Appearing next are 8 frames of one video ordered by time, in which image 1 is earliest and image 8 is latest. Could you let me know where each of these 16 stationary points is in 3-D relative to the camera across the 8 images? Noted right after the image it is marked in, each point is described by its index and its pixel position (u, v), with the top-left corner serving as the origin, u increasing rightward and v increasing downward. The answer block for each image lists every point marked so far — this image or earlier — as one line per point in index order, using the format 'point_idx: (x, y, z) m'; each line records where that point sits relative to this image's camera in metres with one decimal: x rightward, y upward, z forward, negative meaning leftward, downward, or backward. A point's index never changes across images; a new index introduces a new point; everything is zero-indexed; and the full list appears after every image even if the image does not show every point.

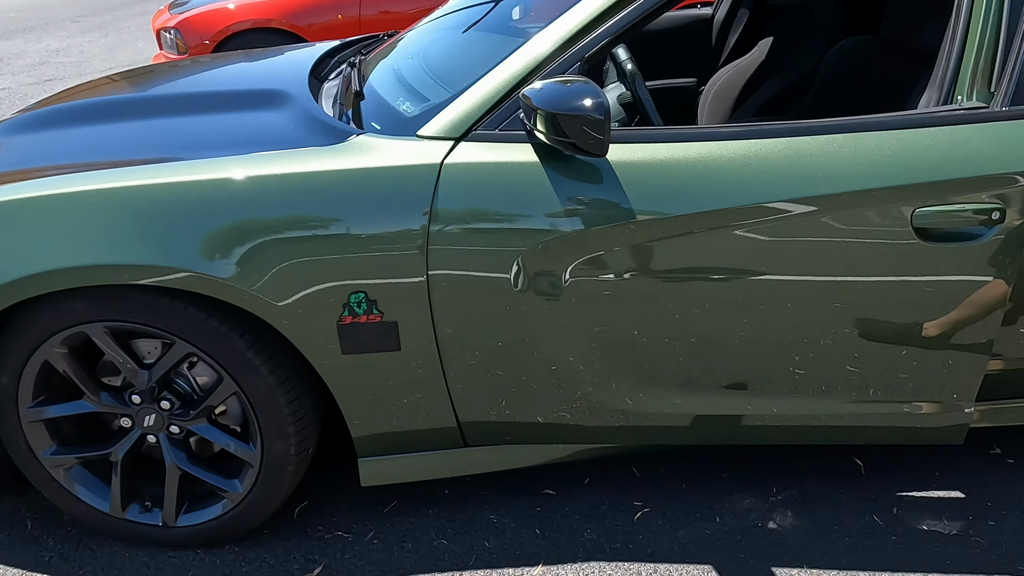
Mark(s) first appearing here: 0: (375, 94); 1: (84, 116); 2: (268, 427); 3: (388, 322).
0: (-0.4, +0.6, +2.2) m
1: (-1.3, +0.5, +2.3) m
2: (-0.6, -0.4, +1.9) m
3: (-0.3, -0.1, +1.8) m
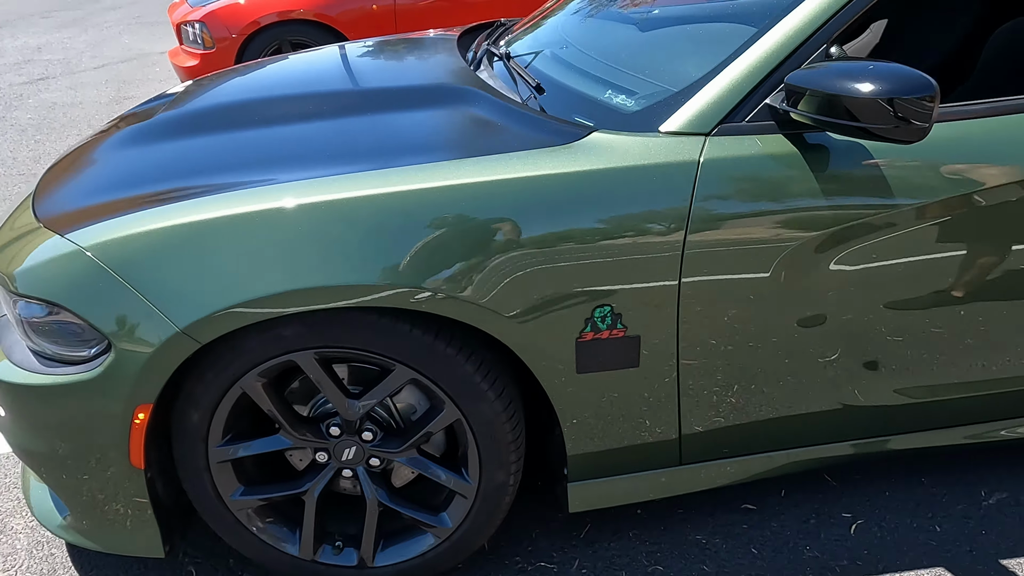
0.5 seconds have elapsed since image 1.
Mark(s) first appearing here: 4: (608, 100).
0: (+0.2, +0.5, +2.0) m
1: (-0.8, +0.4, +2.1) m
2: (-0.1, -0.4, +1.8) m
3: (+0.3, -0.1, +1.7) m
4: (+0.2, +0.5, +1.9) m
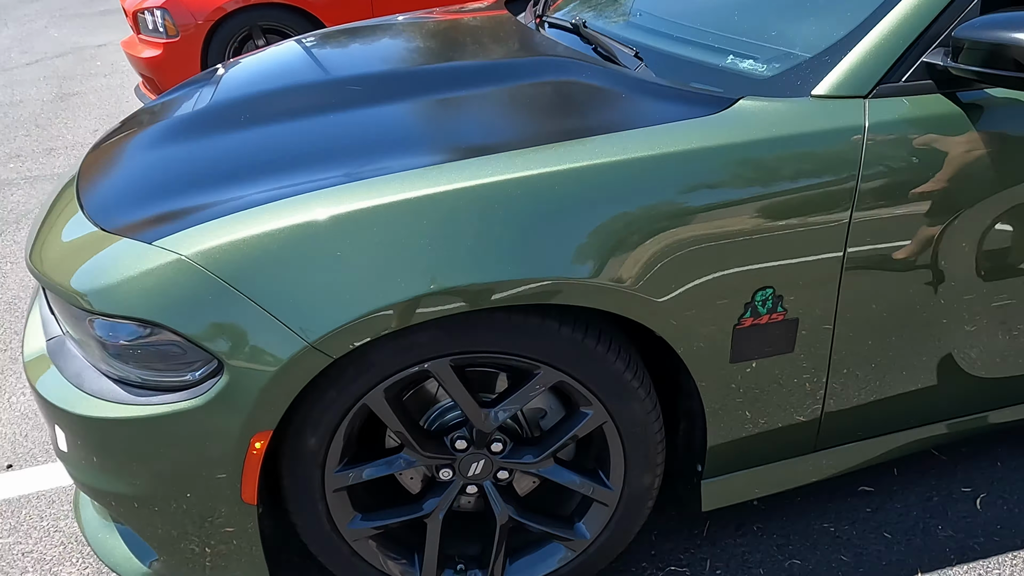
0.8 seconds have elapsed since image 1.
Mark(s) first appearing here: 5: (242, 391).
0: (+0.4, +0.6, +1.9) m
1: (-0.6, +0.4, +1.9) m
2: (+0.3, -0.4, +1.6) m
3: (+0.6, -0.1, +1.6) m
4: (+0.5, +0.5, +1.7) m
5: (-0.5, -0.2, +1.4) m
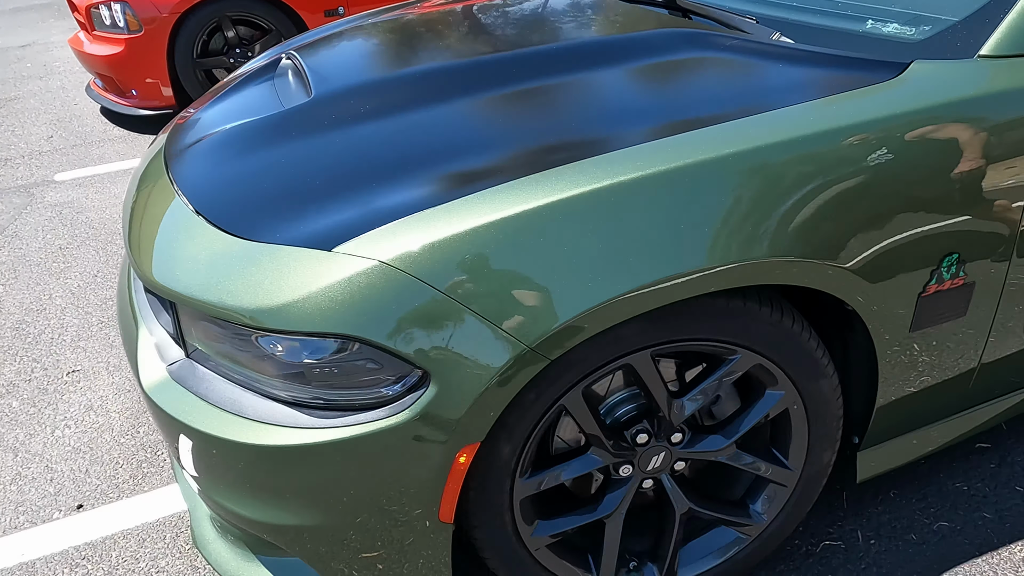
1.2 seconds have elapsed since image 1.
0: (+0.7, +0.6, +1.8) m
1: (-0.3, +0.4, +1.7) m
2: (+0.6, -0.3, +1.6) m
3: (+0.9, 0.0, +1.5) m
4: (+0.8, +0.6, +1.7) m
5: (-0.1, -0.2, +1.3) m
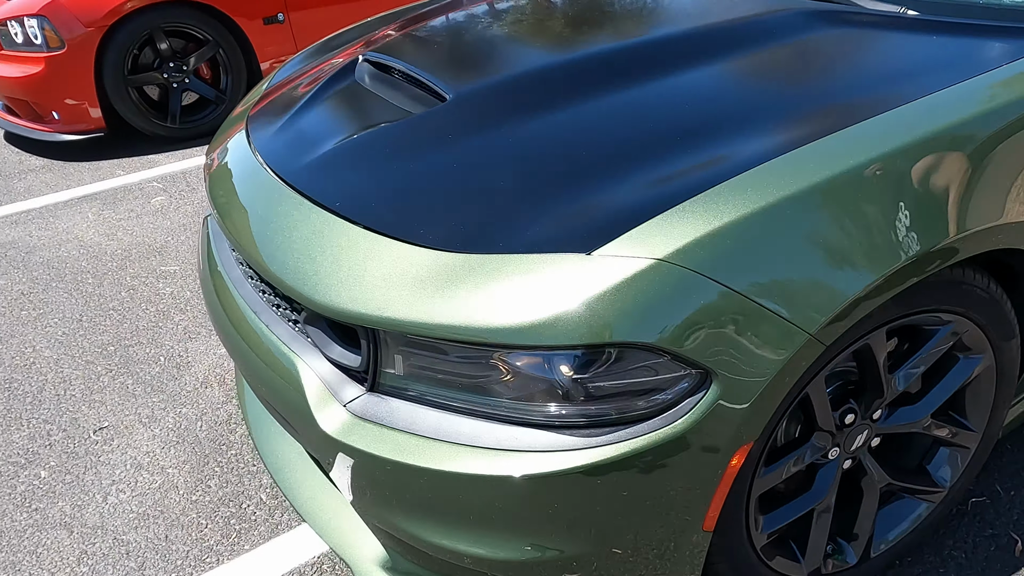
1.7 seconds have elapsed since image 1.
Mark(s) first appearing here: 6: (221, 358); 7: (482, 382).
0: (+1.0, +0.7, +1.9) m
1: (+0.1, +0.4, +1.6) m
2: (+1.0, -0.2, +1.6) m
3: (+1.3, +0.1, +1.6) m
4: (+1.1, +0.7, +1.7) m
5: (+0.4, -0.2, +1.2) m
6: (-1.0, -0.2, +2.7) m
7: (-0.1, -0.2, +1.3) m
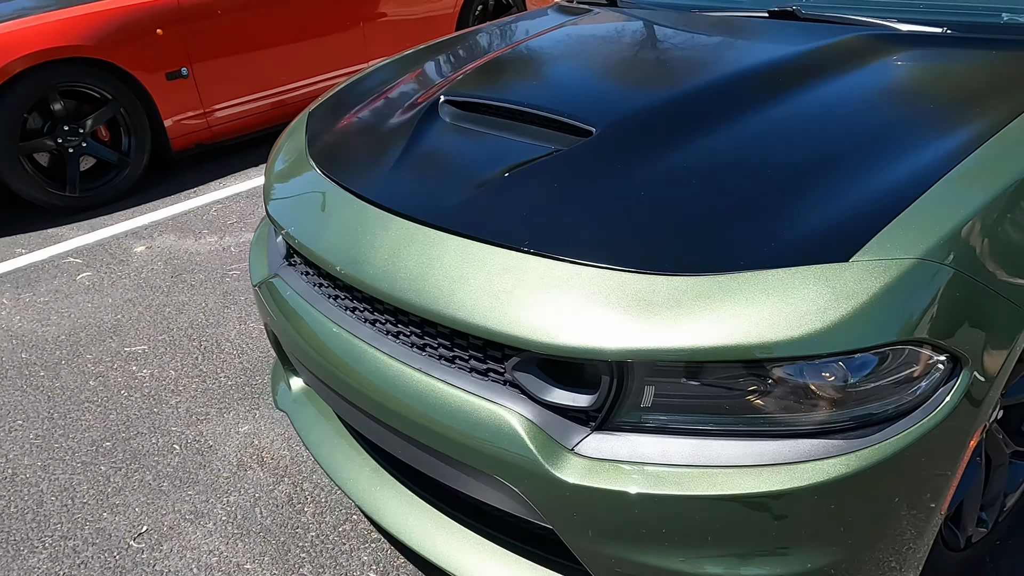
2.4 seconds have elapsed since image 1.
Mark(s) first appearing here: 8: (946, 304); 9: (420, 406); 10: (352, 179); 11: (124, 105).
0: (+1.1, +0.7, +2.1) m
1: (+0.3, +0.4, +1.7) m
2: (+1.4, -0.2, +1.8) m
3: (+1.6, +0.2, +1.9) m
4: (+1.3, +0.7, +2.0) m
5: (+0.8, -0.2, +1.3) m
6: (-0.8, -0.5, +2.4) m
7: (+0.4, -0.2, +1.3) m
8: (+0.7, 0.0, +1.3) m
9: (-0.2, -0.2, +1.5) m
10: (-0.4, +0.3, +1.8) m
11: (-2.2, +1.0, +4.3) m
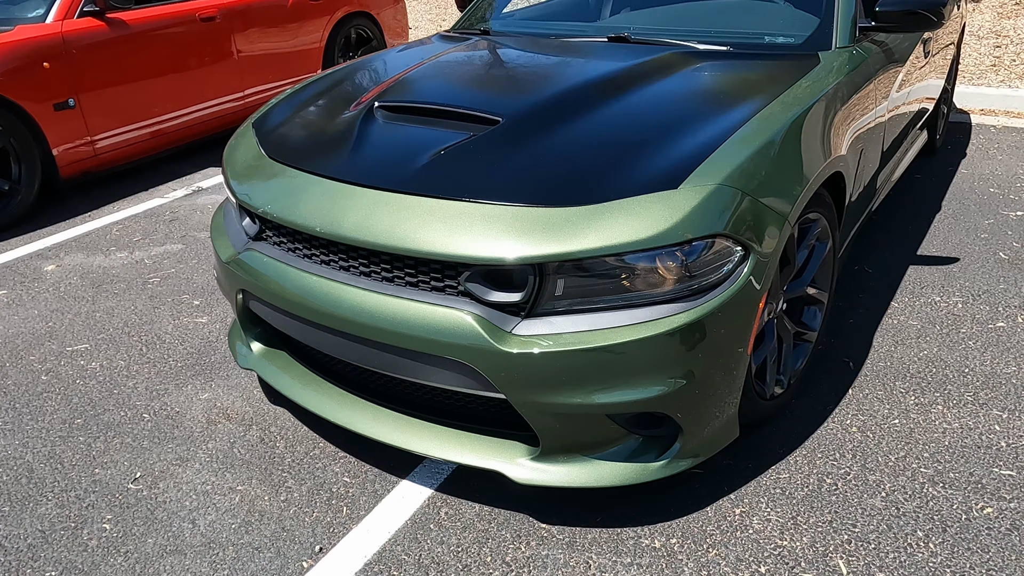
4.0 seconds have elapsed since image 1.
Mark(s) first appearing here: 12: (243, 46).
0: (+0.8, +0.9, +2.9) m
1: (+0.1, +0.5, +2.3) m
2: (+1.1, +0.1, +2.7) m
3: (+1.3, +0.4, +2.8) m
4: (+0.9, +0.9, +2.9) m
5: (+0.7, +0.1, +2.0) m
6: (-1.1, -0.4, +2.8) m
7: (+0.3, 0.0, +1.9) m
8: (+0.6, +0.2, +2.0) m
9: (-0.3, -0.1, +2.0) m
10: (-0.6, +0.4, +2.3) m
11: (-2.9, +0.9, +4.4) m
12: (-1.9, +1.8, +5.7) m
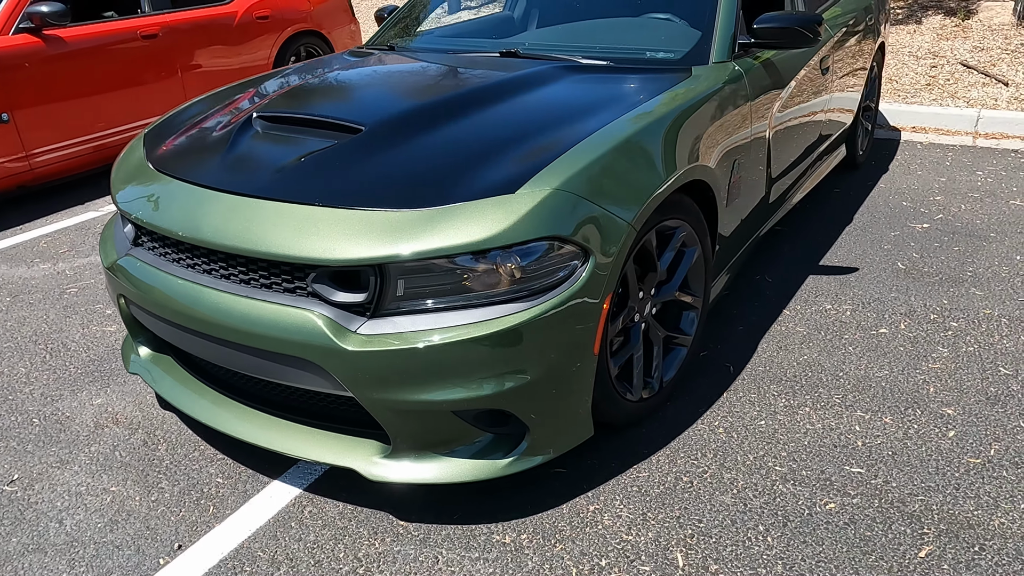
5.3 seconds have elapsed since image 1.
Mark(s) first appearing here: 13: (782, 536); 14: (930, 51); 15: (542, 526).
0: (+0.3, +0.9, +3.0) m
1: (-0.3, +0.5, +2.4) m
2: (+0.7, 0.0, +2.8) m
3: (+0.9, +0.4, +2.9) m
4: (+0.5, +0.9, +3.0) m
5: (+0.3, +0.1, +2.1) m
6: (-1.5, -0.4, +2.8) m
7: (-0.1, 0.0, +2.0) m
8: (+0.2, +0.2, +2.1) m
9: (-0.7, -0.1, +2.1) m
10: (-1.0, +0.4, +2.4) m
11: (-3.3, +0.8, +4.5) m
12: (-2.4, +1.7, +5.8) m
13: (+0.7, -0.7, +2.1) m
14: (+4.0, +2.3, +7.4) m
15: (+0.1, -0.7, +2.2) m
